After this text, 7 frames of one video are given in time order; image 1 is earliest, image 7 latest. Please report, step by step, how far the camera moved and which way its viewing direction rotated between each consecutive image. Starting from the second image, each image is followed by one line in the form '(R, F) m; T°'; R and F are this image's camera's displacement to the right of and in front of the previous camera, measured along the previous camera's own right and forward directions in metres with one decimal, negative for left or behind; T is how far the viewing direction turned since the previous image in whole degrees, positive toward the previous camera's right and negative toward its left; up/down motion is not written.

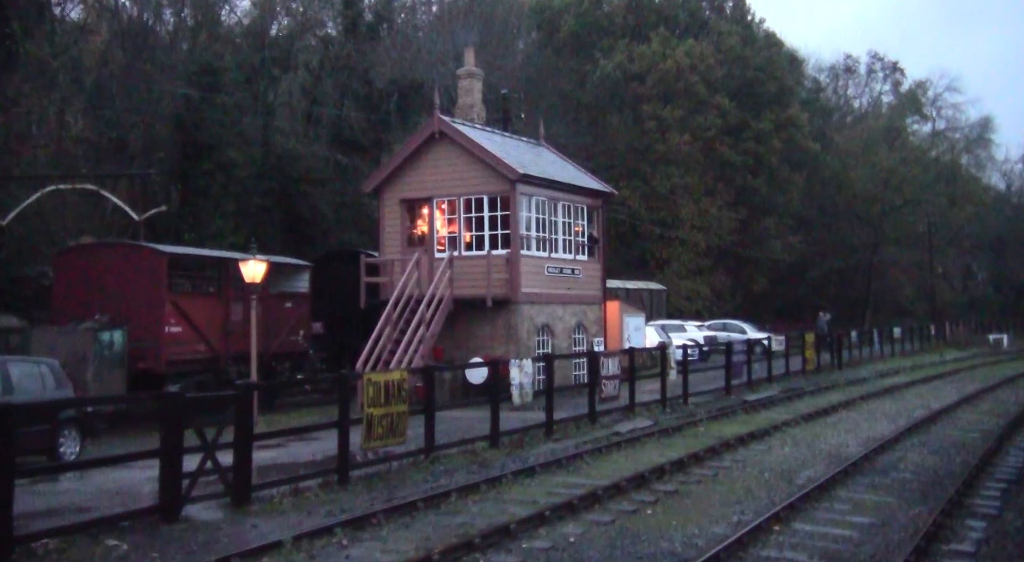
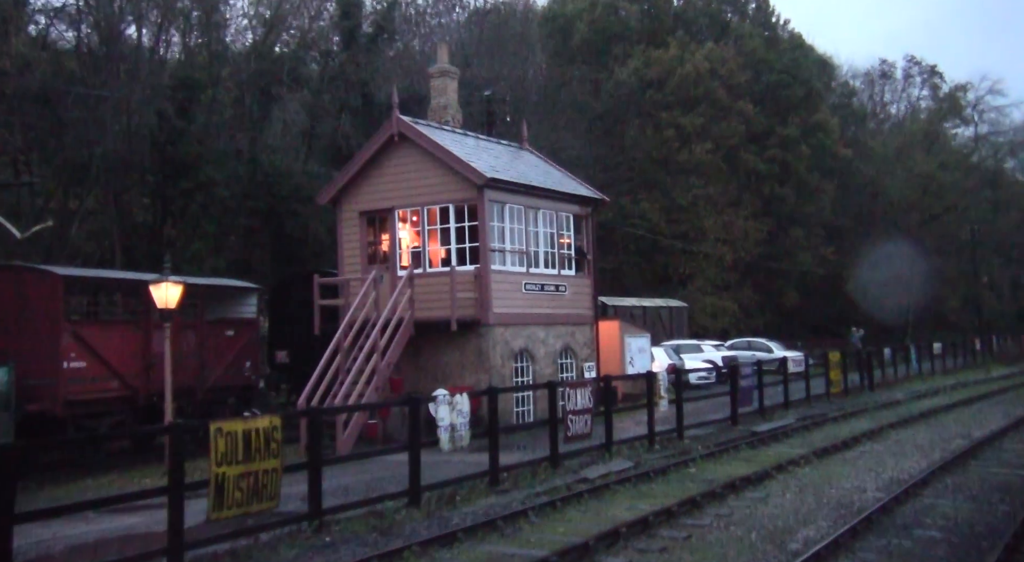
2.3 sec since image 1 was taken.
(+1.4, +3.0) m; -2°
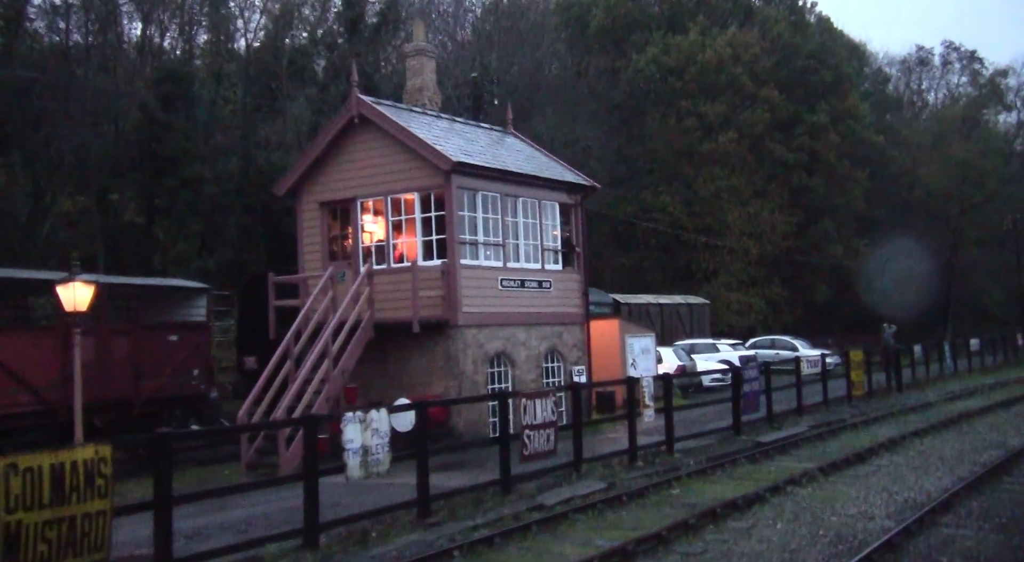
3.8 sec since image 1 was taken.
(+1.2, +2.3) m; -2°
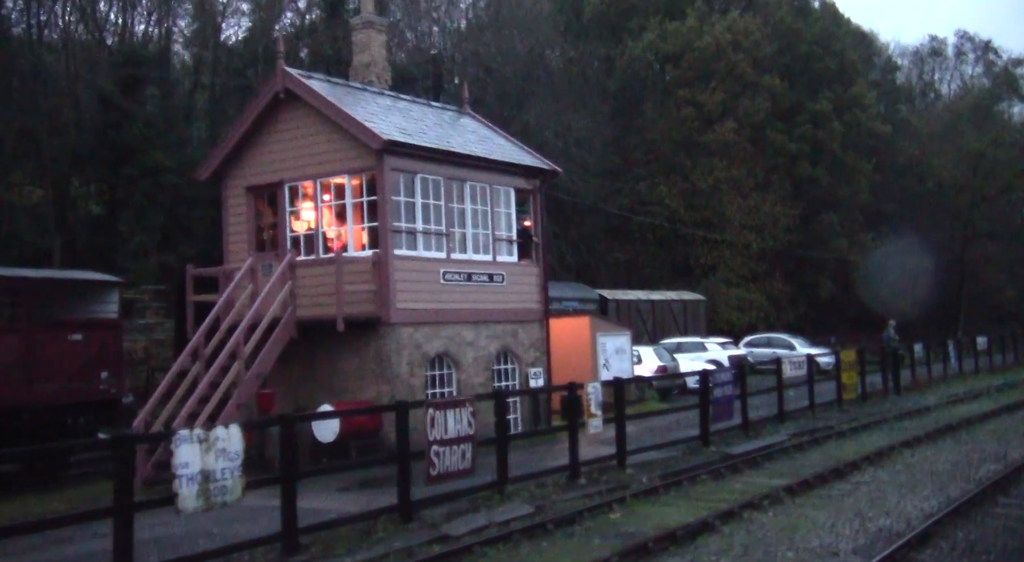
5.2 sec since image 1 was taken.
(+1.2, +2.0) m; -1°
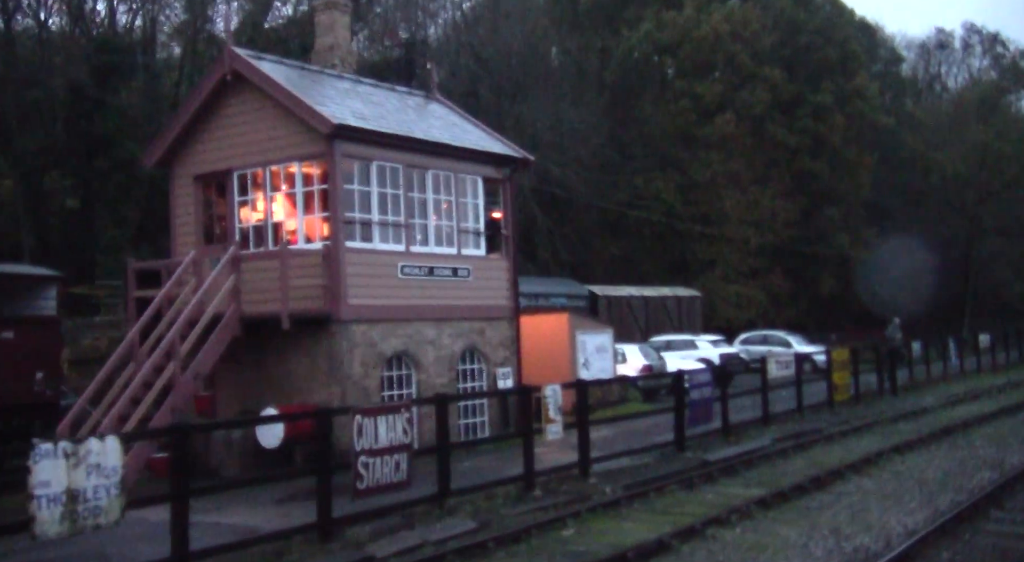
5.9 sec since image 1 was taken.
(+0.7, +1.2) m; 0°
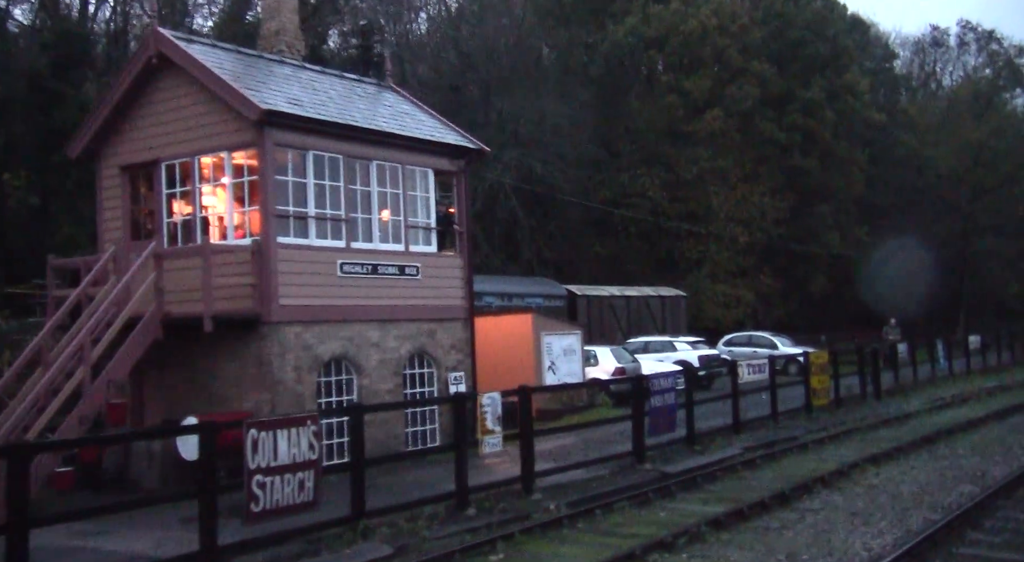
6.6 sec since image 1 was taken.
(+0.8, +1.2) m; 0°
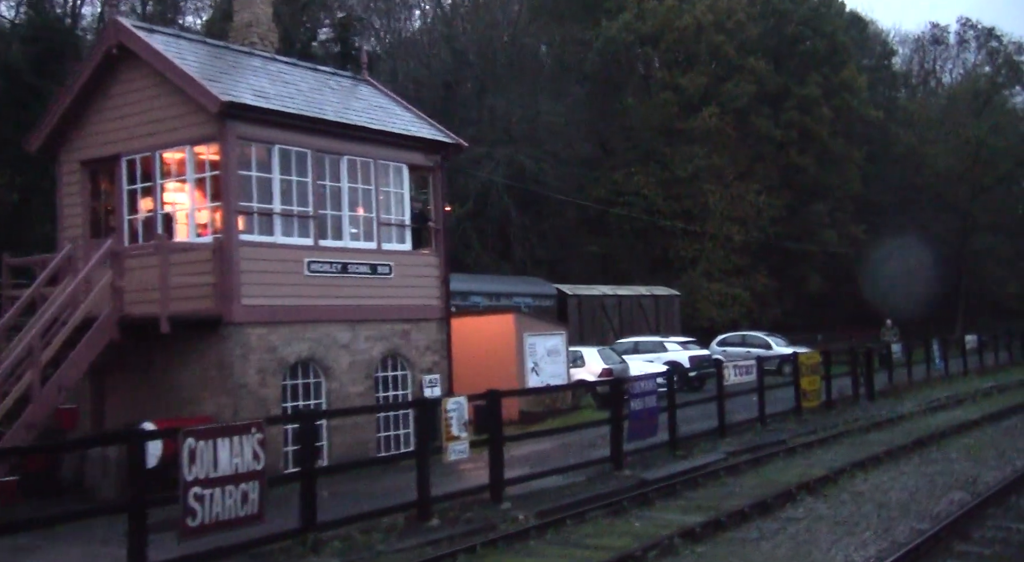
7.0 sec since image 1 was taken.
(+0.4, +0.6) m; 0°
